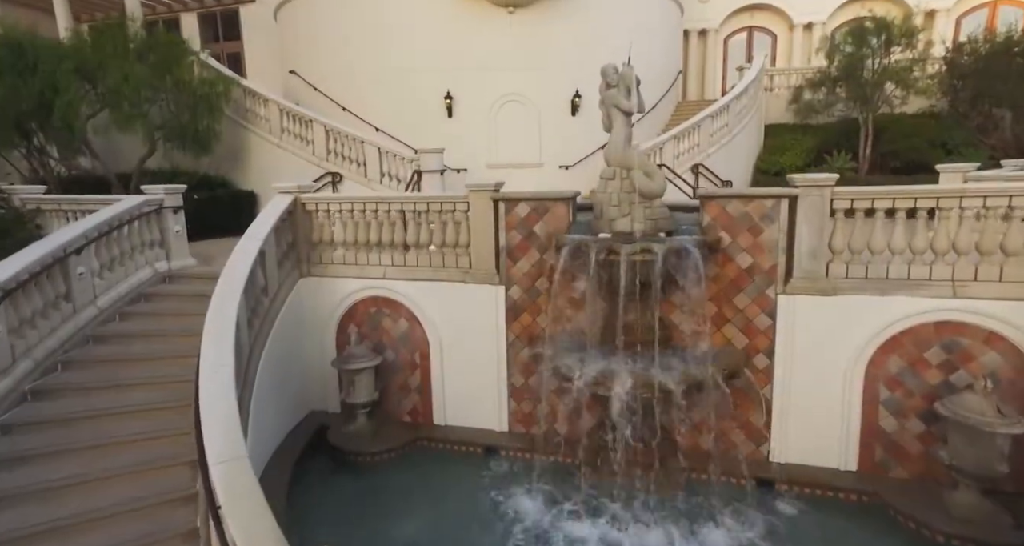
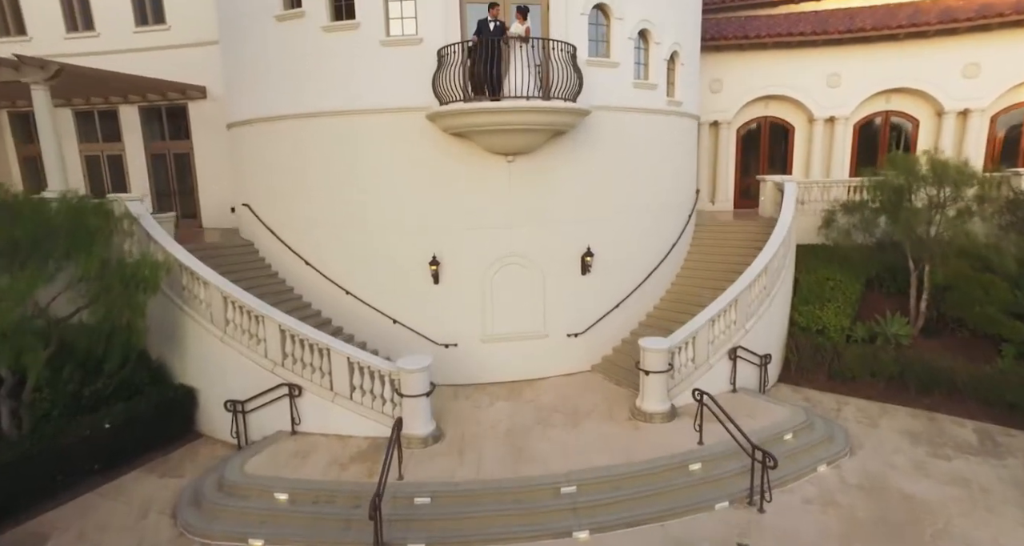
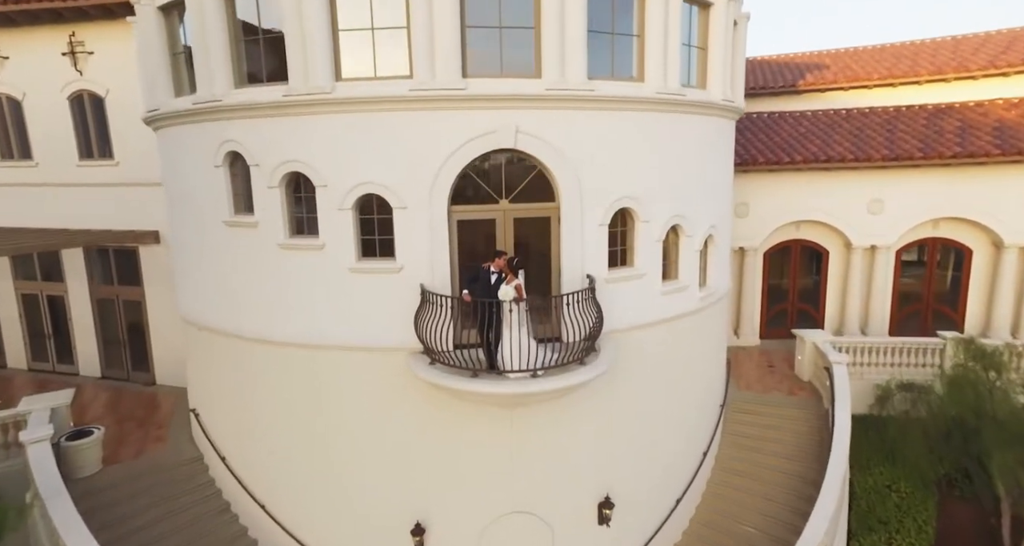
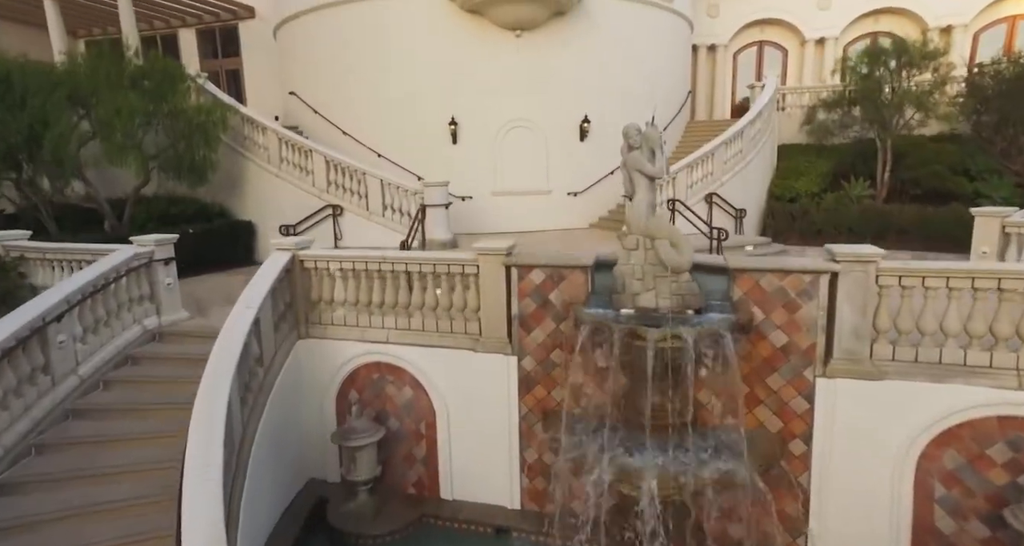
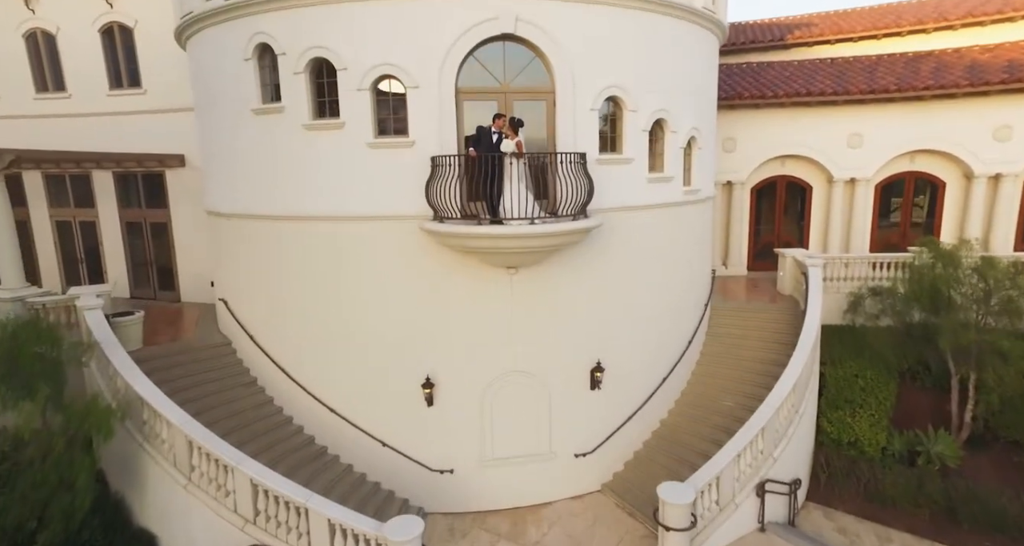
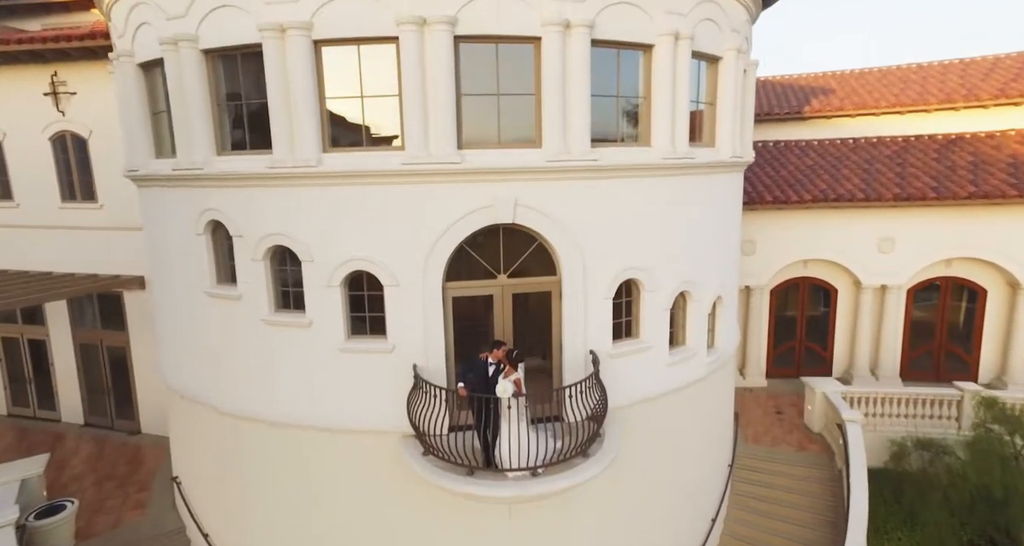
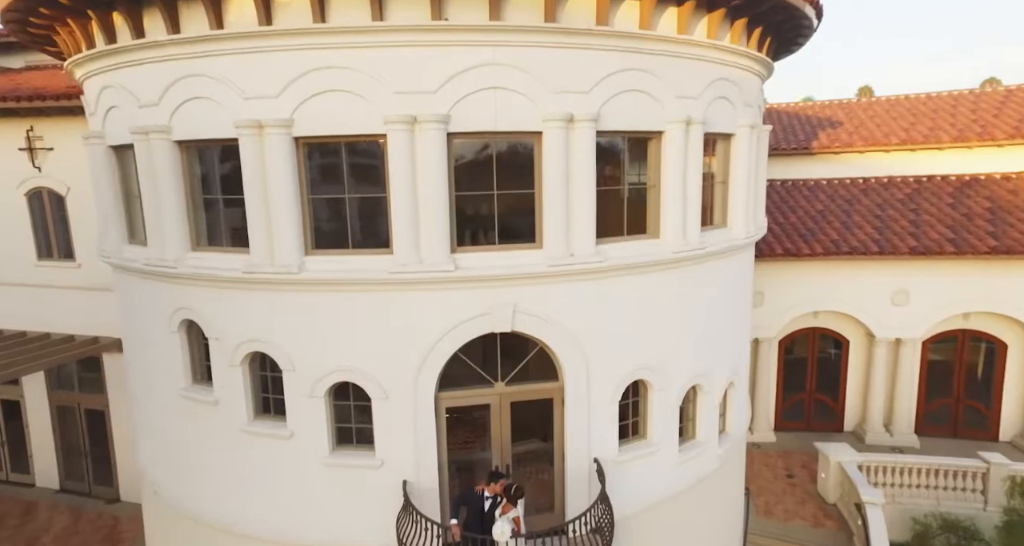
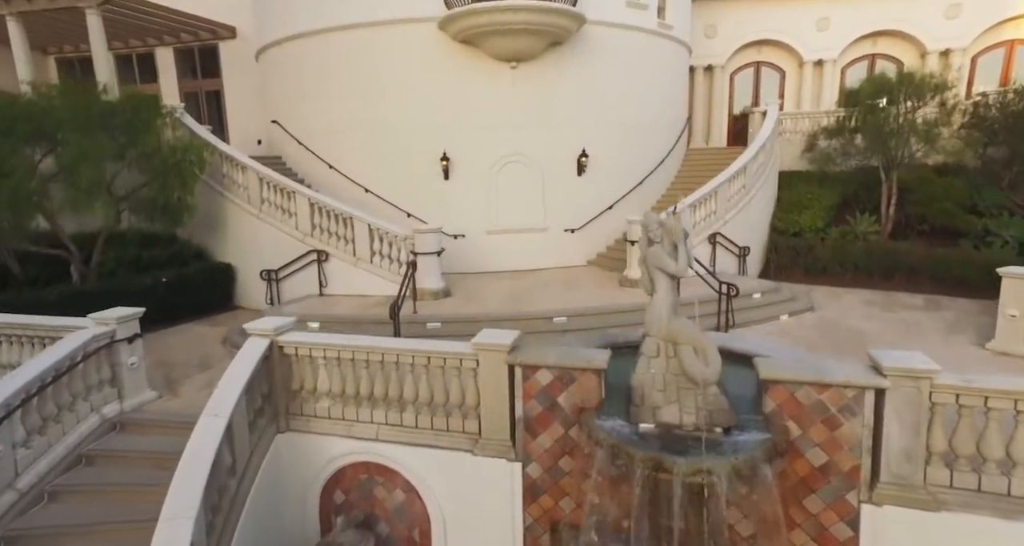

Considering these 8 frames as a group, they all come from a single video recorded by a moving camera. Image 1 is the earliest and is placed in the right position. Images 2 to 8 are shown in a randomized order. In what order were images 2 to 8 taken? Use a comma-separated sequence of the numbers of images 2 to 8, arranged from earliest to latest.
4, 8, 2, 5, 3, 6, 7
